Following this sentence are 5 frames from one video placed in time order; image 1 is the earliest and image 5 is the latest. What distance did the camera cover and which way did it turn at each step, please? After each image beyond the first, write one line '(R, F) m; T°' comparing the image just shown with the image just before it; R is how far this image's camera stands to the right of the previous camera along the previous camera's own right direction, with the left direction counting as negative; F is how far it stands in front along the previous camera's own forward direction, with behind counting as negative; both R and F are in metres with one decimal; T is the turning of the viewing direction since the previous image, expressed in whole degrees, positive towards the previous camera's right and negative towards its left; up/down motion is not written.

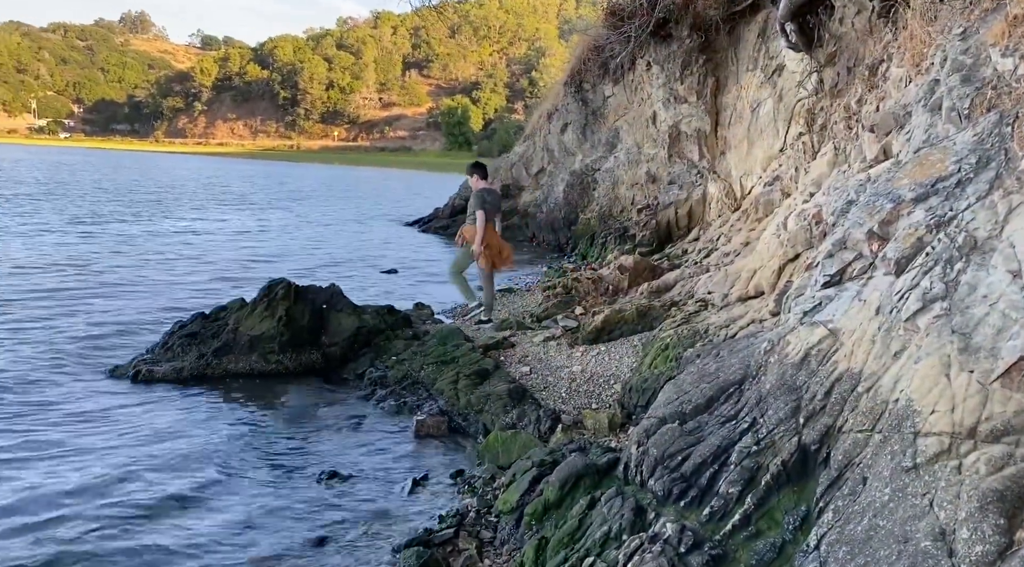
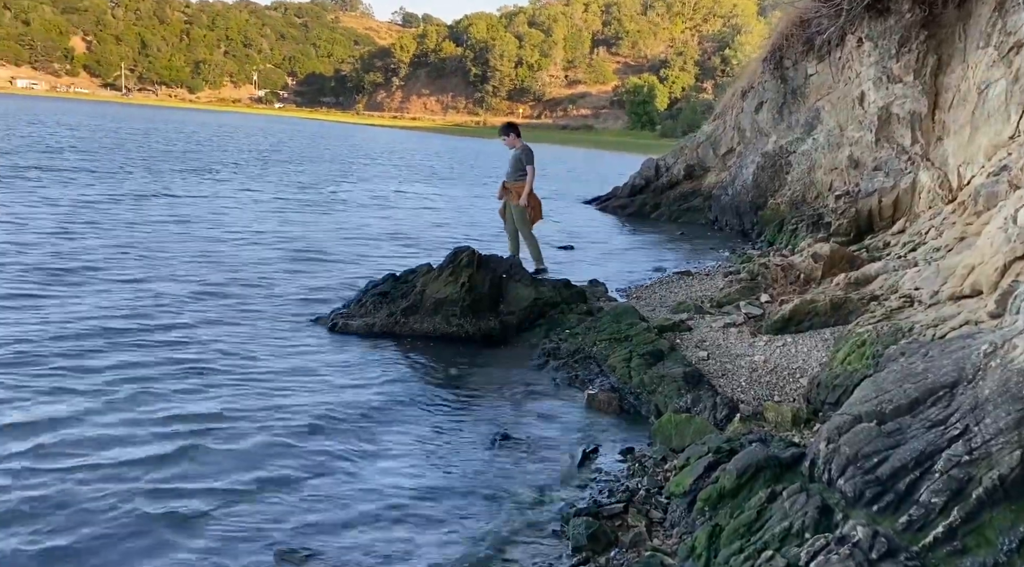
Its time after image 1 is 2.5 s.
(-0.1, +0.3) m; -9°
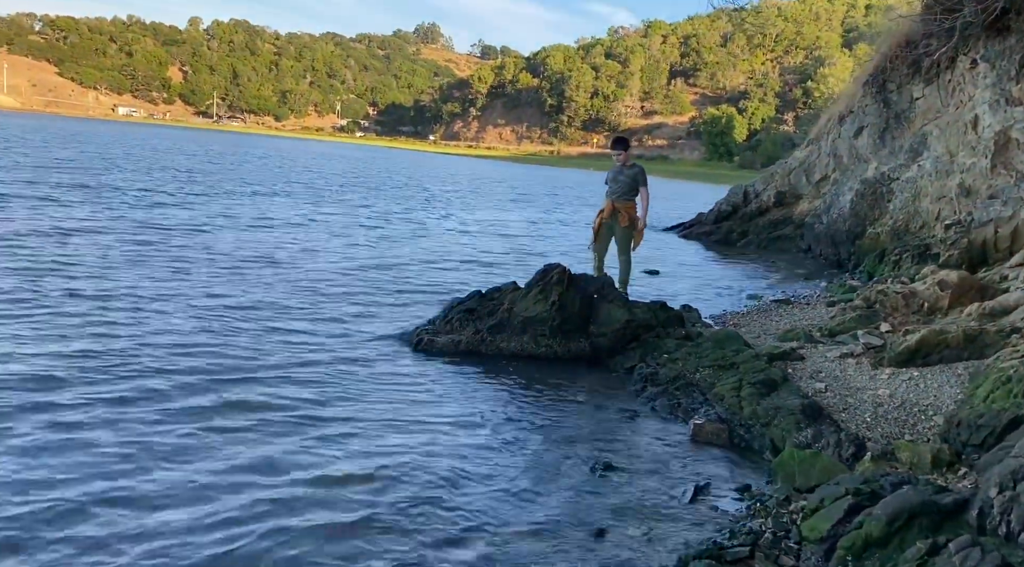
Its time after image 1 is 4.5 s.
(-0.3, +0.9) m; -4°
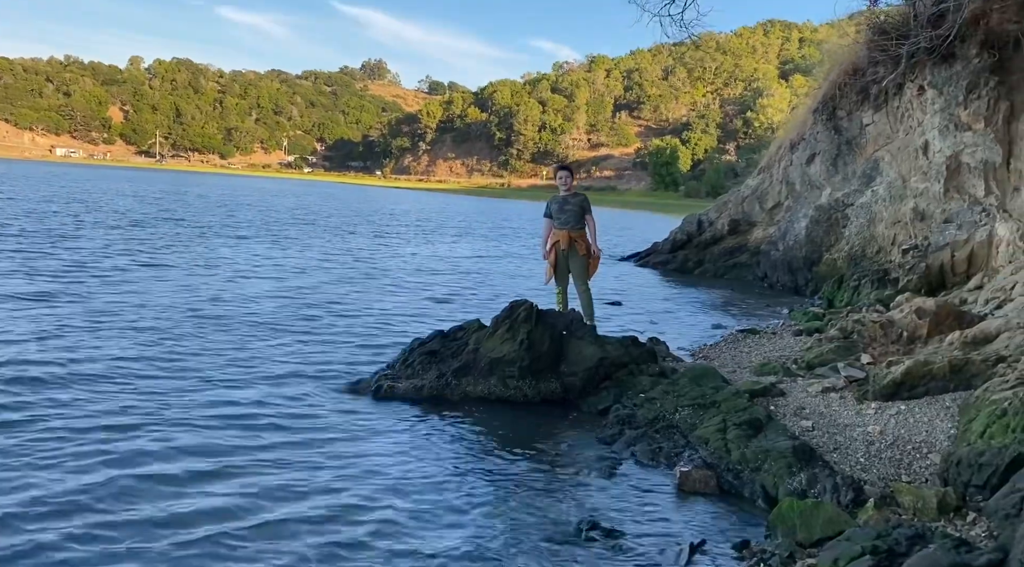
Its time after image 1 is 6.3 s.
(-0.1, +0.7) m; +2°
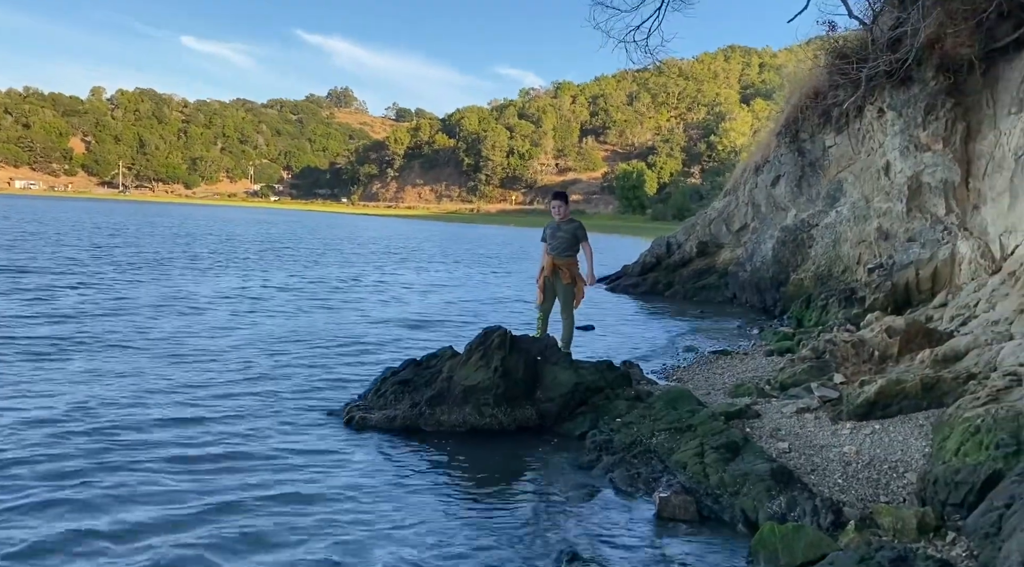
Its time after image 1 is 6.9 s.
(0.0, +0.1) m; +2°
